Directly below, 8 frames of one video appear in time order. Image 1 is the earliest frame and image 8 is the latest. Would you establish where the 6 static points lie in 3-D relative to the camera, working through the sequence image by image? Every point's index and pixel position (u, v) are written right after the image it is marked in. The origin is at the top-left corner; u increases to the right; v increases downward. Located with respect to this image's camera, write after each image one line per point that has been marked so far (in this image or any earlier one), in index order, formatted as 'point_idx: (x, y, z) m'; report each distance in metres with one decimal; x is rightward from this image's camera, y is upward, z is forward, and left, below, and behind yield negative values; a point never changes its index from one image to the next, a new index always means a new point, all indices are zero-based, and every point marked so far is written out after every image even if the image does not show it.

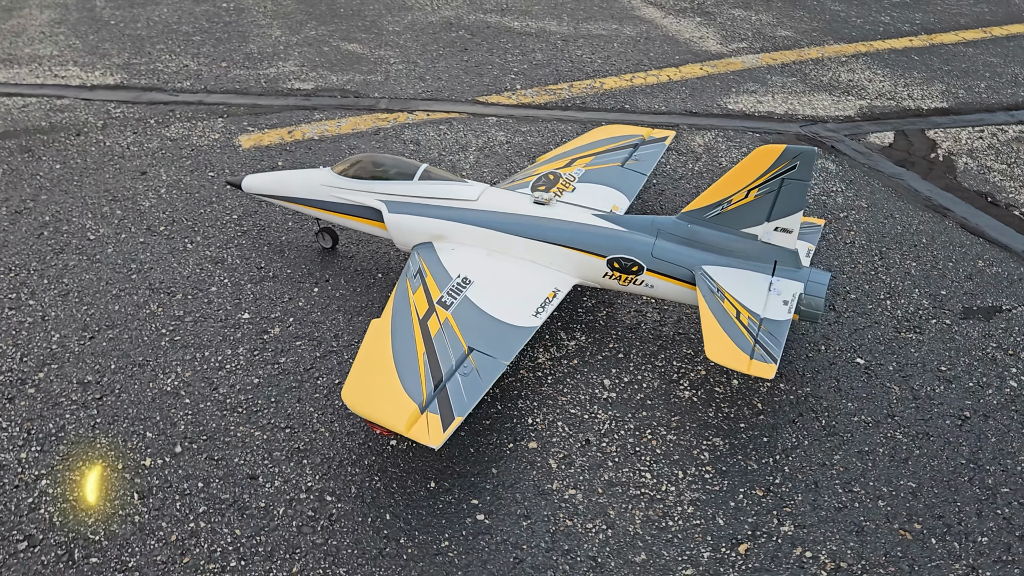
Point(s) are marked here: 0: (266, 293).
0: (-2.2, 0.0, +7.7) m
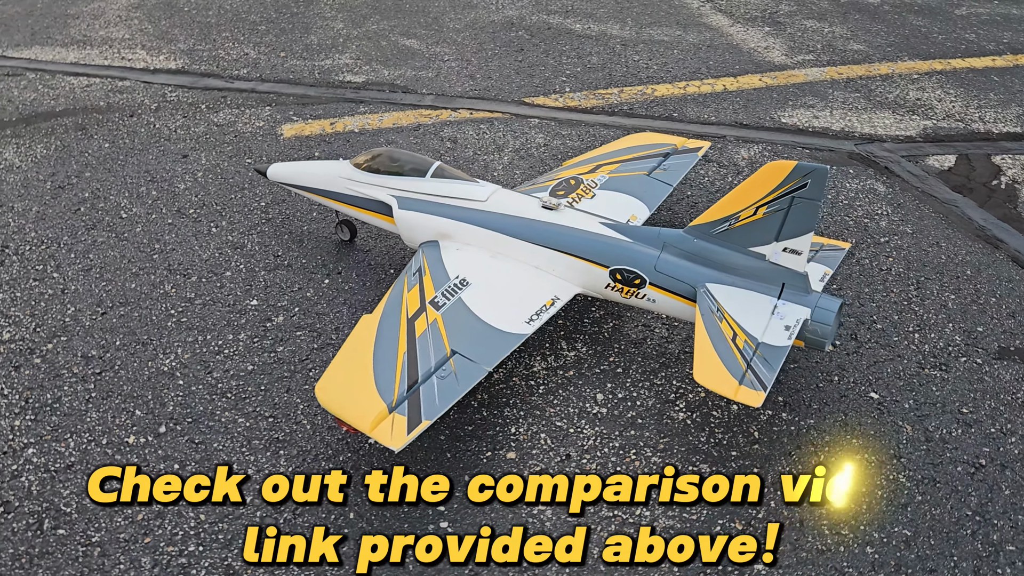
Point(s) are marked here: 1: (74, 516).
0: (-2.1, +0.1, +7.7) m
1: (-2.7, -1.4, +5.4) m
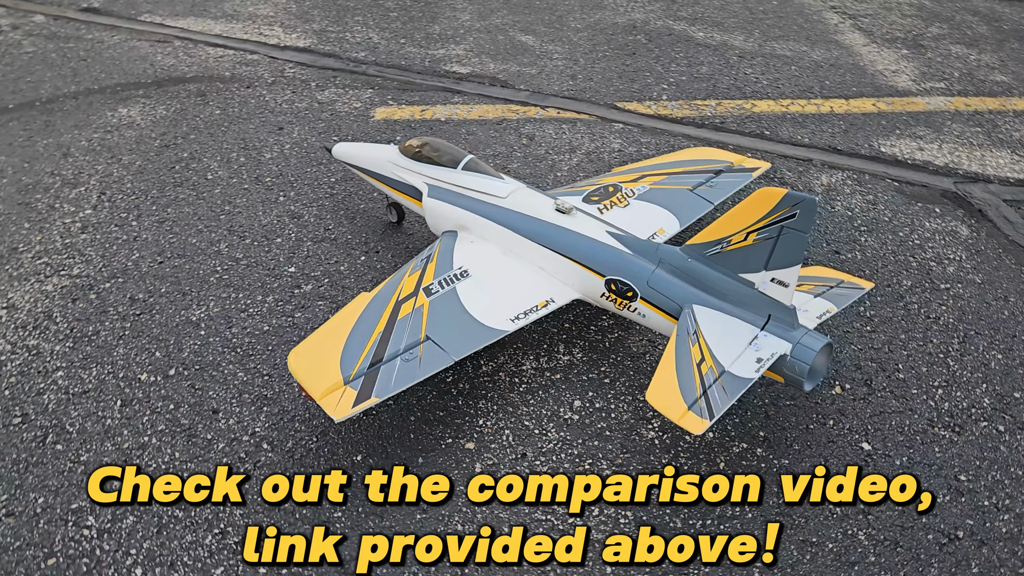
0: (-1.8, +0.3, +8.2) m
1: (-3.1, -1.0, +6.1) m
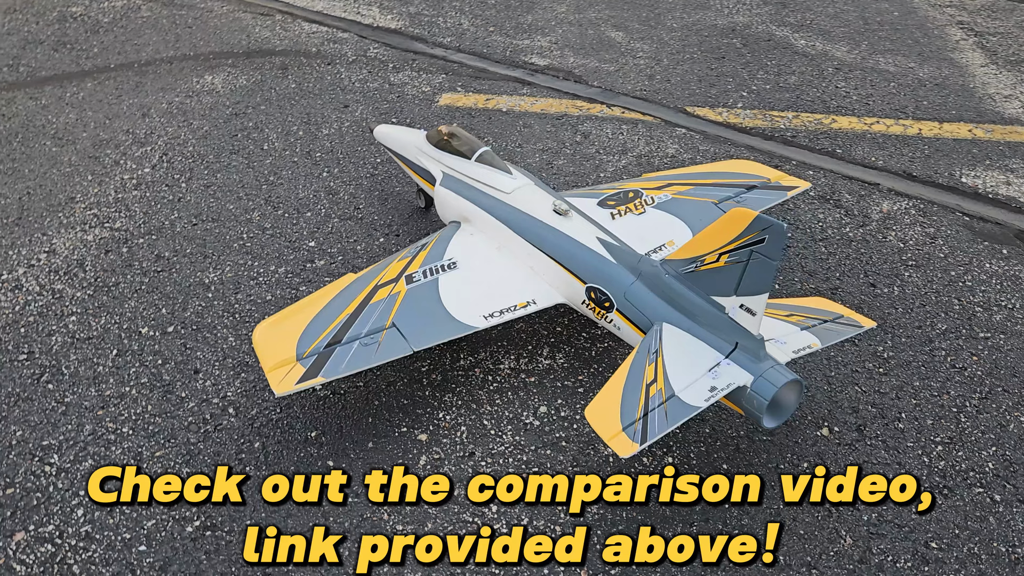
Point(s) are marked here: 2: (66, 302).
0: (-1.6, +0.6, +8.4) m
1: (-3.3, -0.7, +6.5) m
2: (-3.7, -0.1, +7.3) m
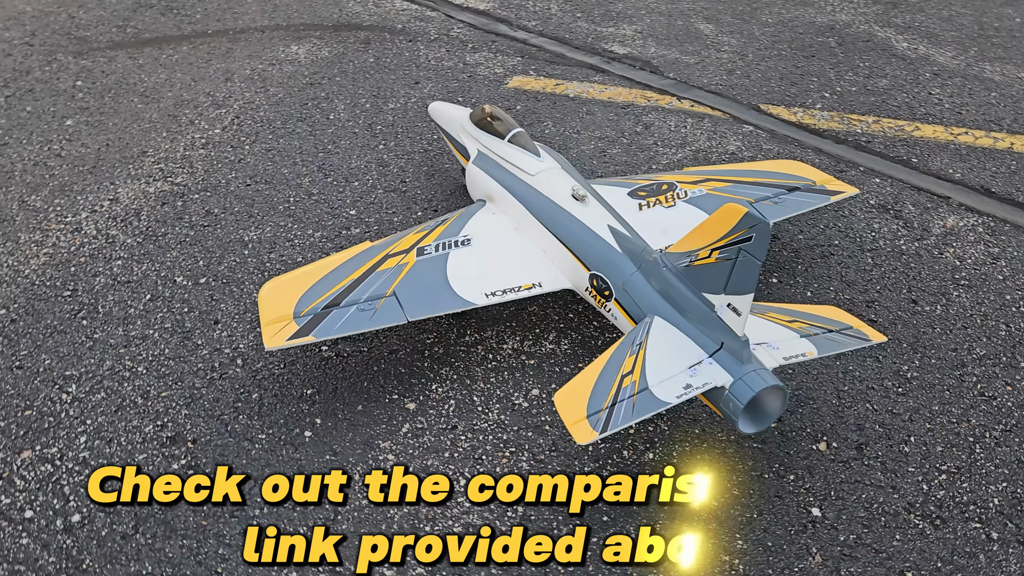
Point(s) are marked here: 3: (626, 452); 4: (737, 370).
0: (-1.3, +0.9, +8.6) m
1: (-3.3, -0.2, +7.0) m
2: (-3.6, +0.4, +7.8) m
3: (+0.8, -1.1, +5.8) m
4: (+1.3, -0.5, +5.2) m
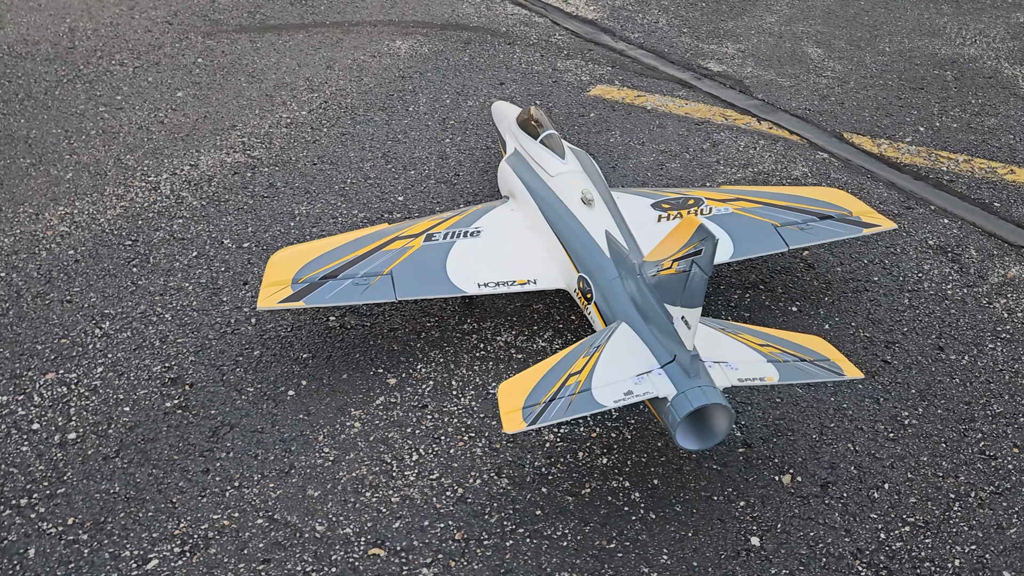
0: (-0.8, +1.0, +8.9) m
1: (-3.2, +0.2, +7.7) m
2: (-3.3, +0.8, +8.5) m
3: (+0.5, -1.1, +5.9) m
4: (+1.0, -0.6, +5.2) m
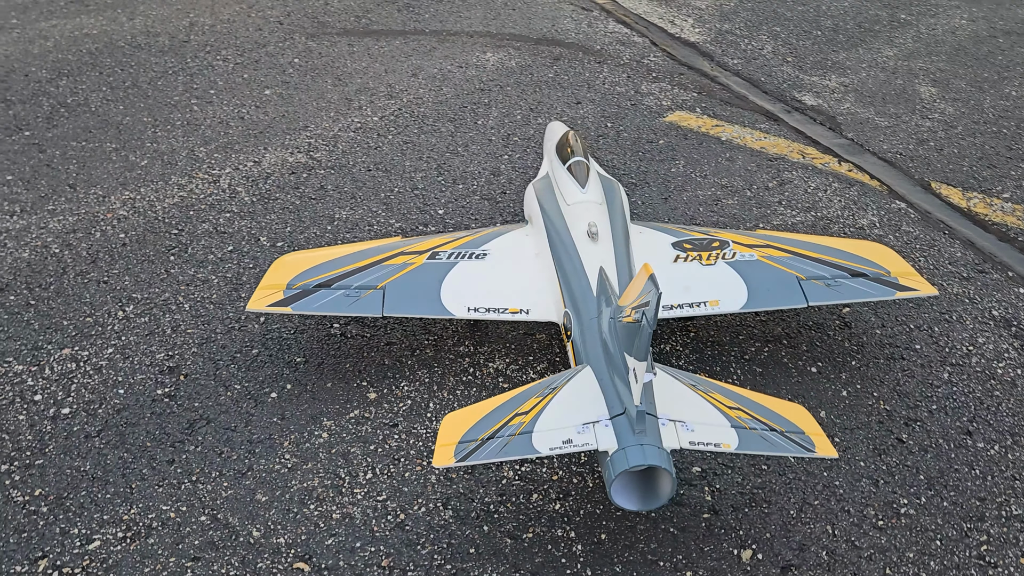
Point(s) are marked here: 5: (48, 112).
0: (-0.4, +0.8, +8.9) m
1: (-3.0, +0.3, +8.1) m
2: (-2.9, +0.9, +8.9) m
3: (+0.2, -1.4, +5.6) m
4: (+0.6, -0.9, +4.9) m
5: (-5.7, +2.2, +10.7) m
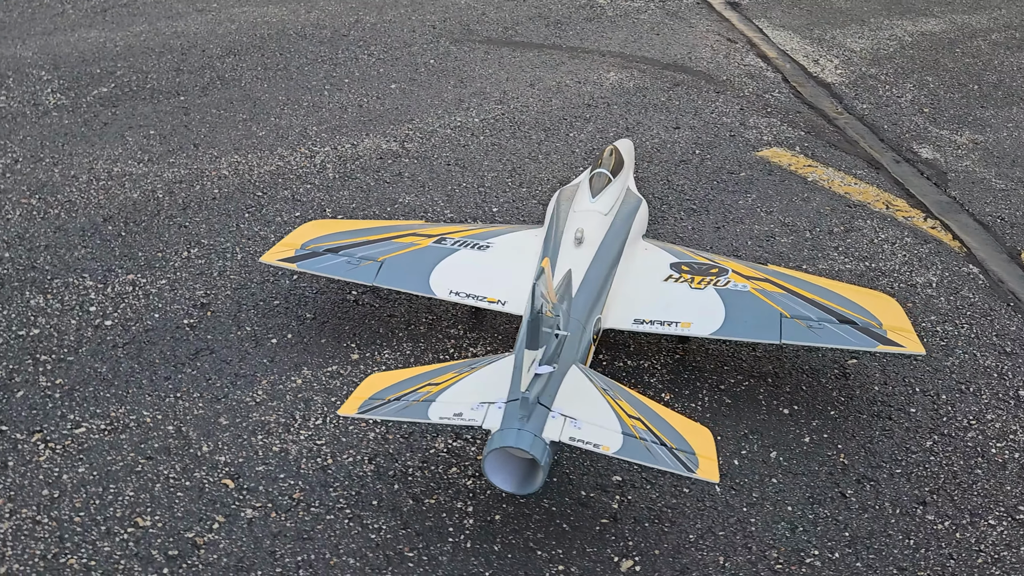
0: (+0.2, +0.8, +9.3) m
1: (-2.7, +0.8, +9.1) m
2: (-2.2, +1.3, +9.9) m
3: (-0.4, -1.2, +6.0) m
4: (0.0, -0.8, +5.1) m
5: (-4.3, +2.9, +12.3) m
